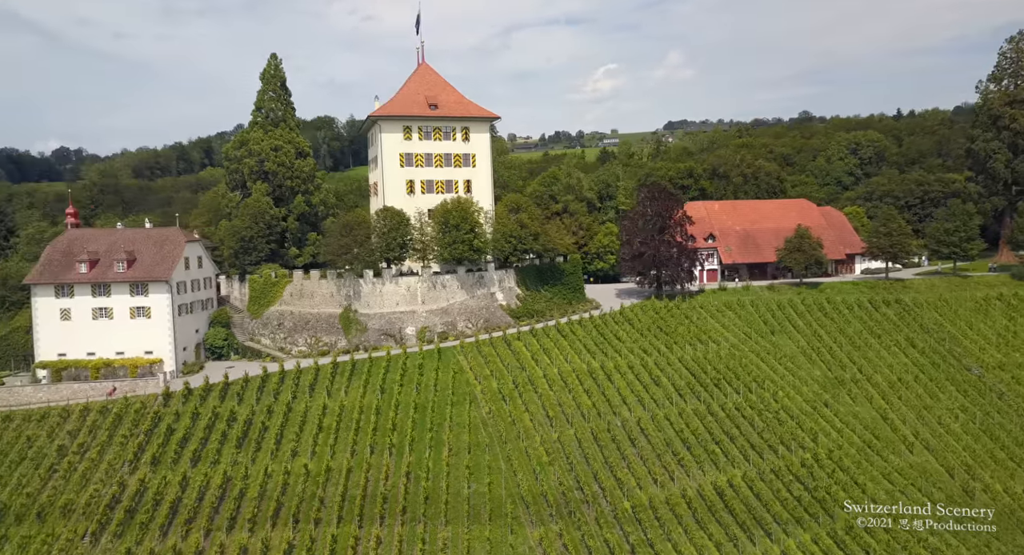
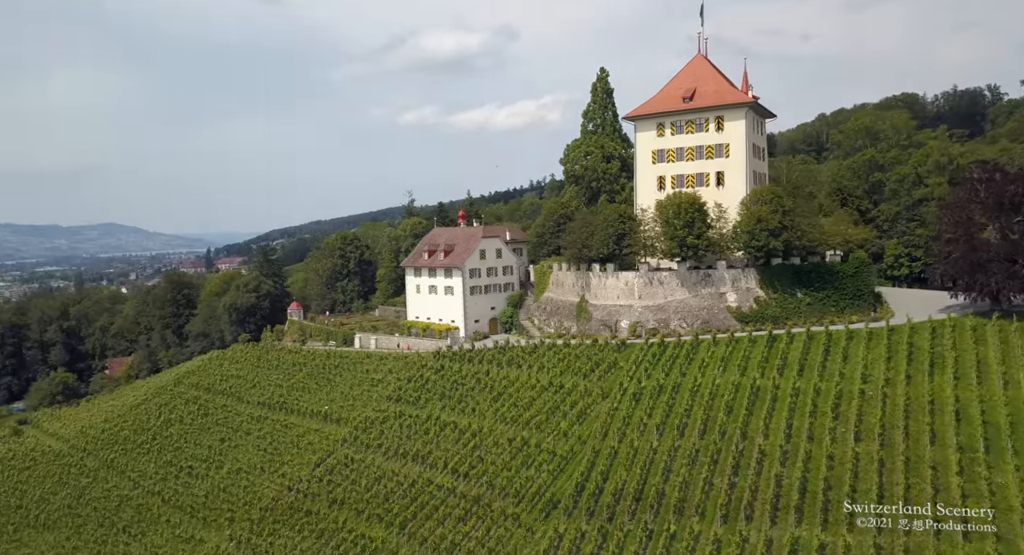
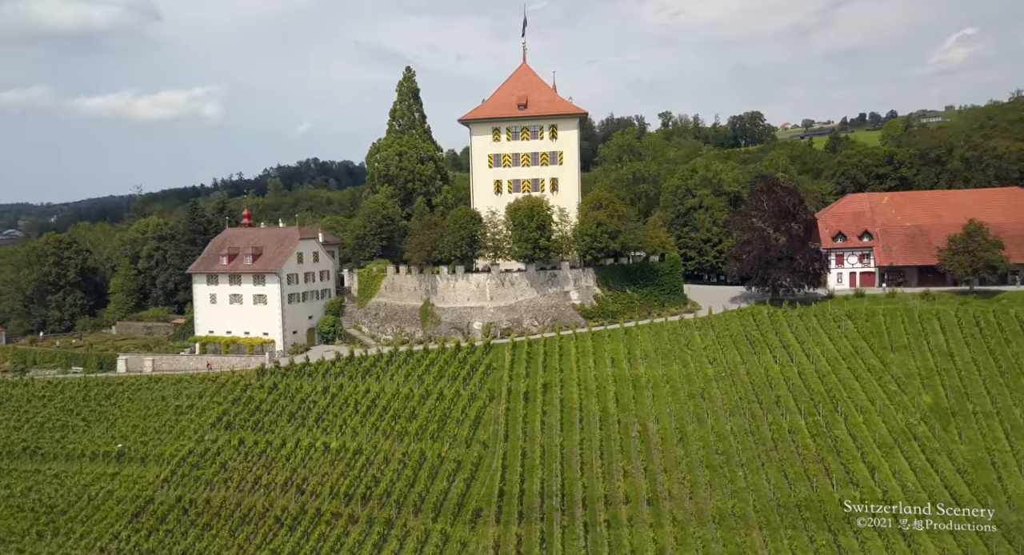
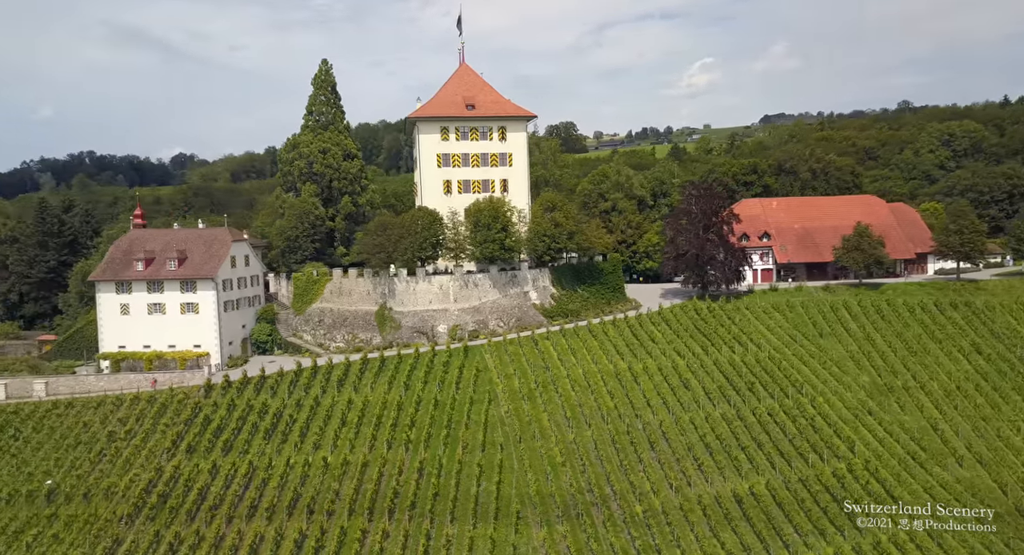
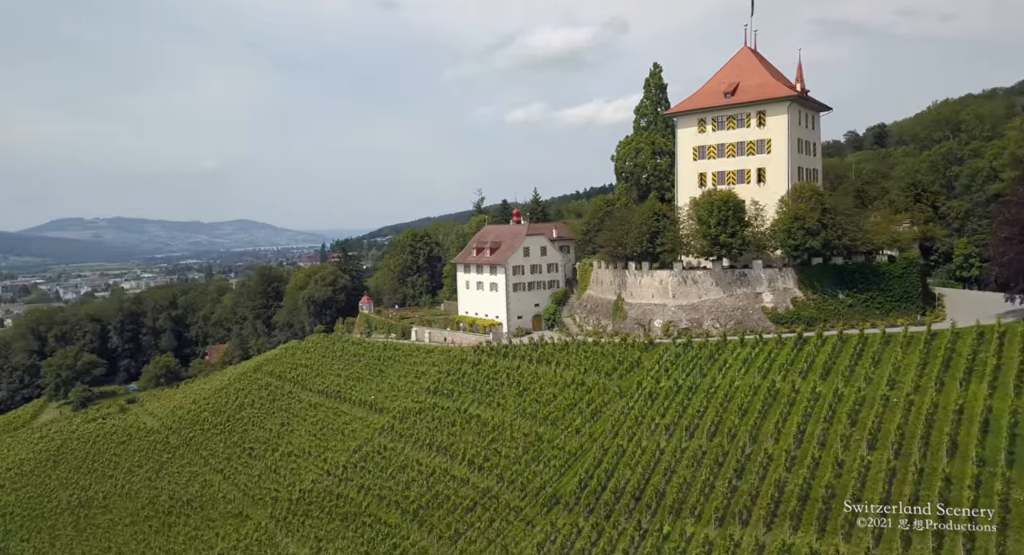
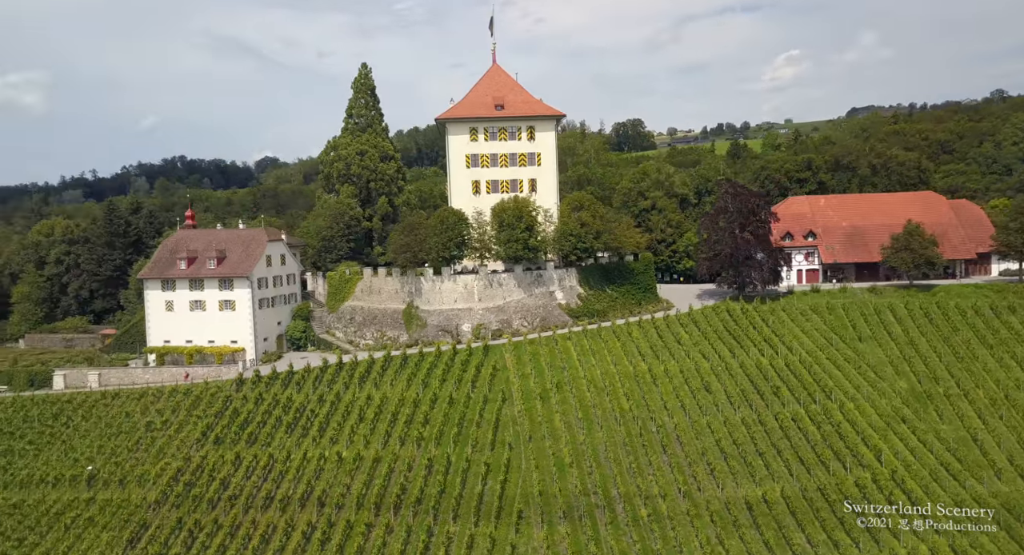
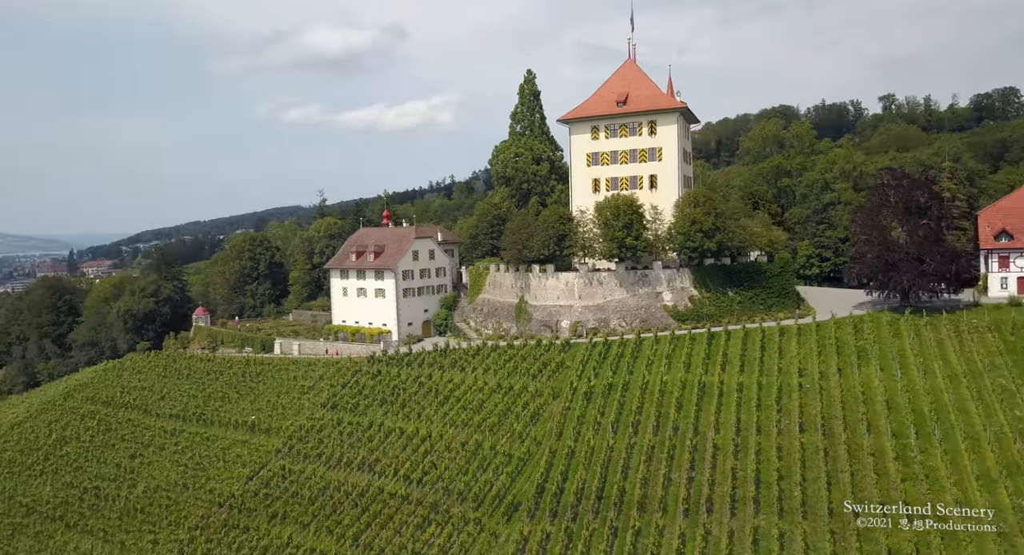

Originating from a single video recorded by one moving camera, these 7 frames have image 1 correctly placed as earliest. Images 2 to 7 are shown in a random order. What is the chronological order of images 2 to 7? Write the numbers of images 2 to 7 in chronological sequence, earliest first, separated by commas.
4, 6, 3, 7, 2, 5
